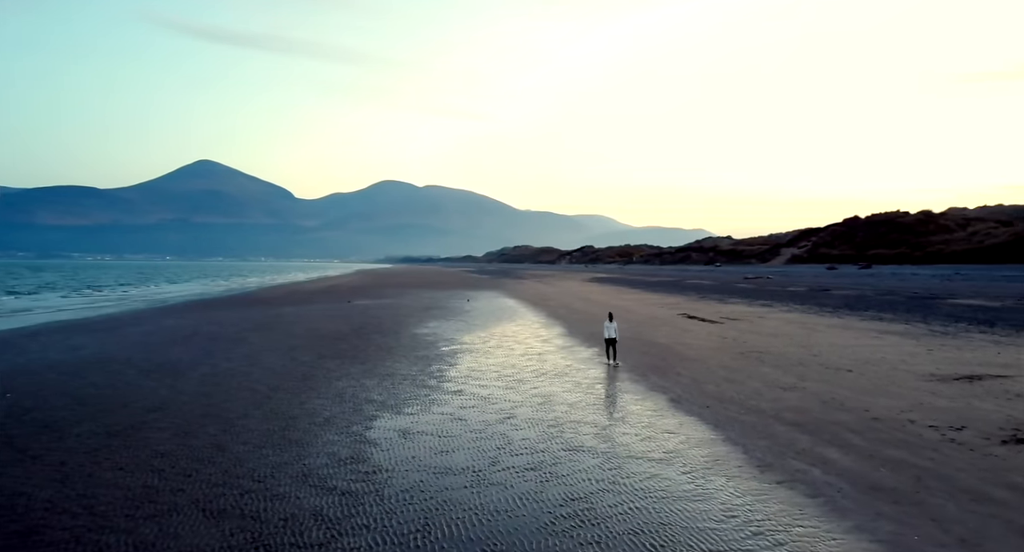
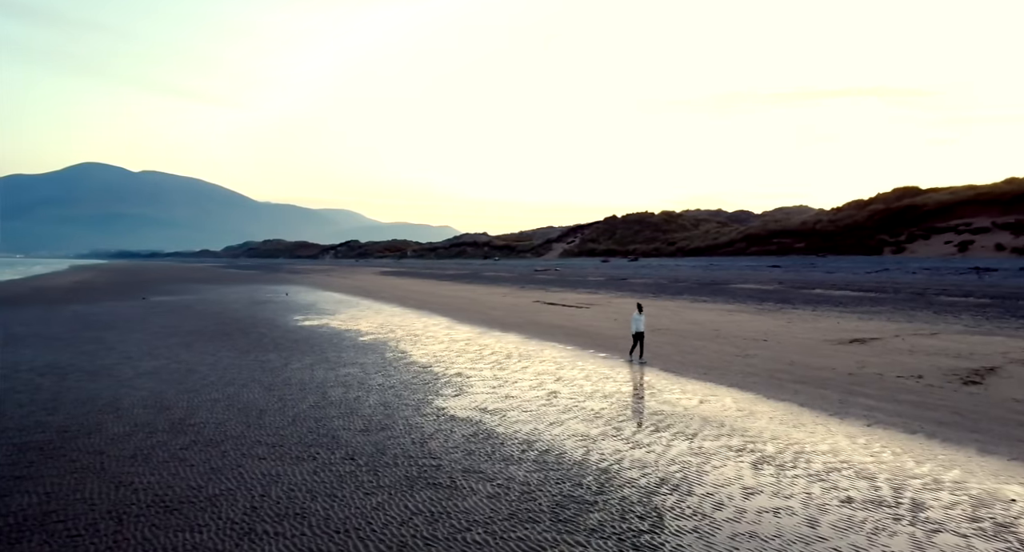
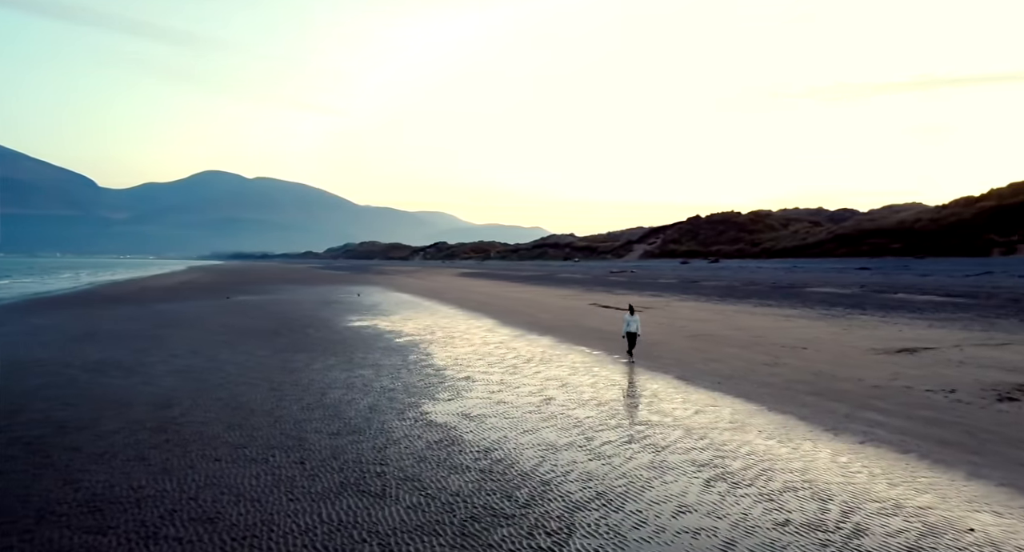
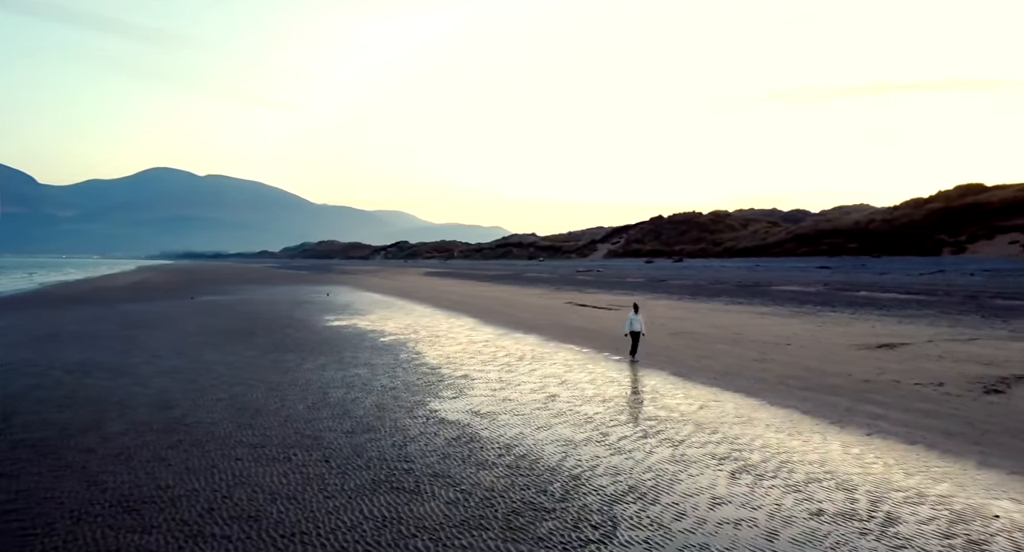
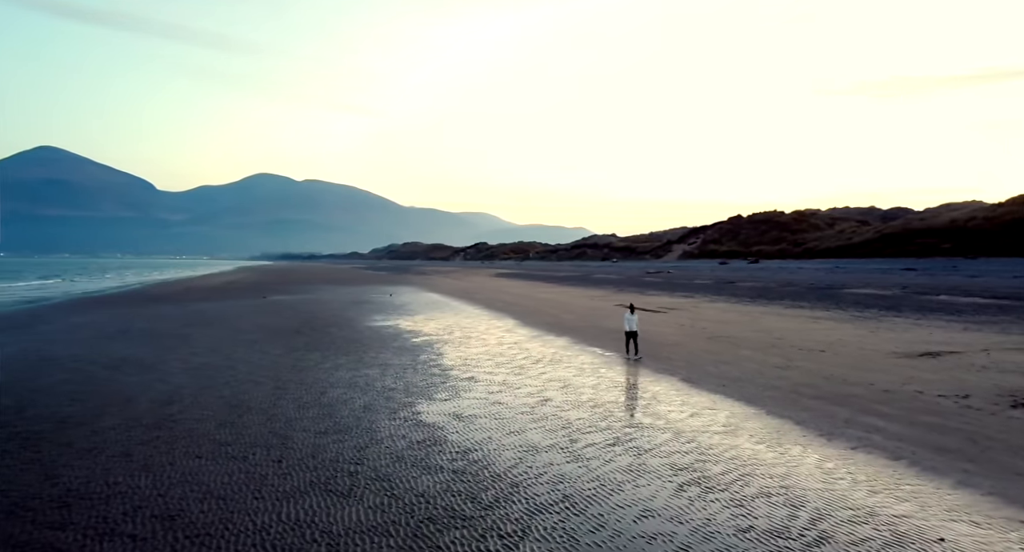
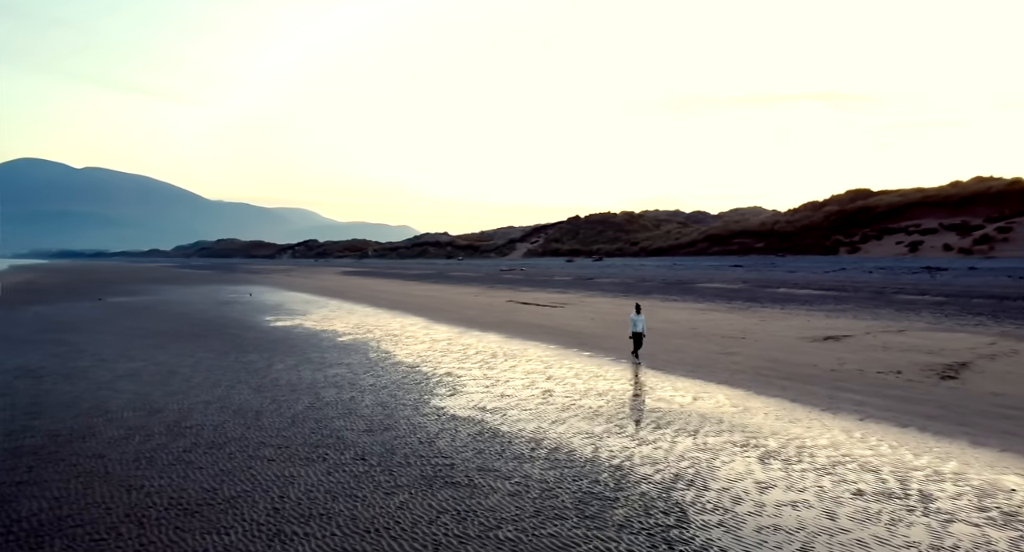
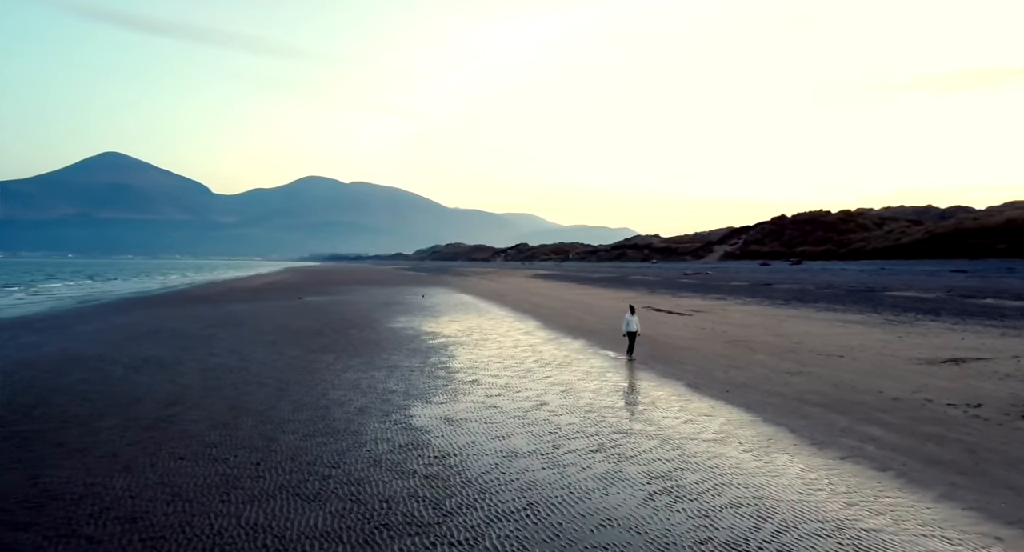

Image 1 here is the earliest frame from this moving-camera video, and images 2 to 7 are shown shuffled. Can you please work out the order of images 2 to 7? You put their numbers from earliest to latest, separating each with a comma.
7, 5, 3, 4, 2, 6
